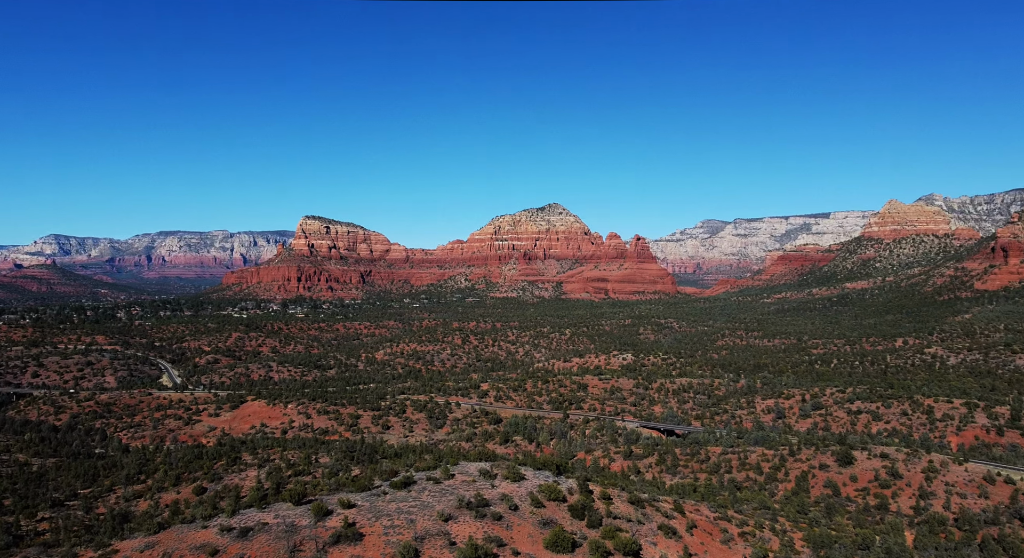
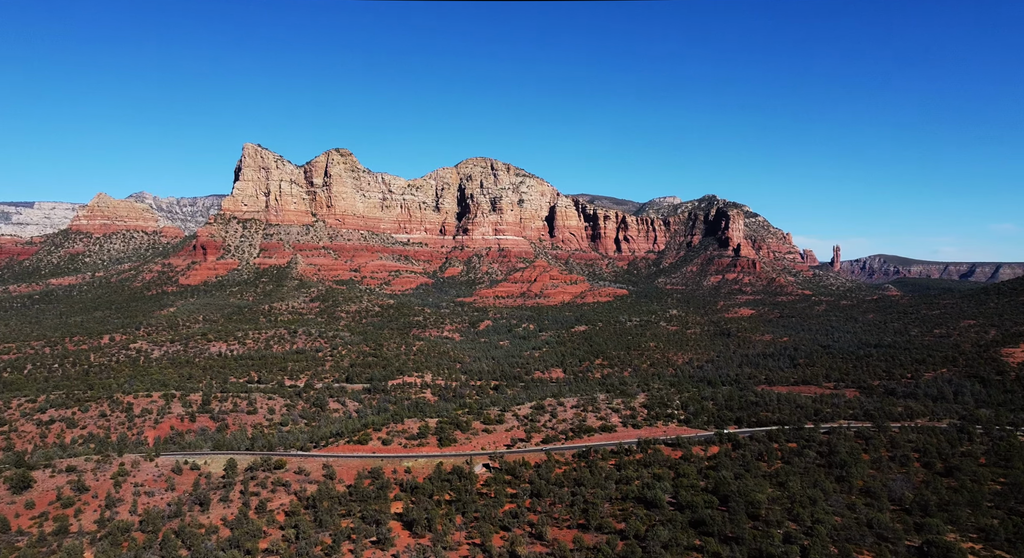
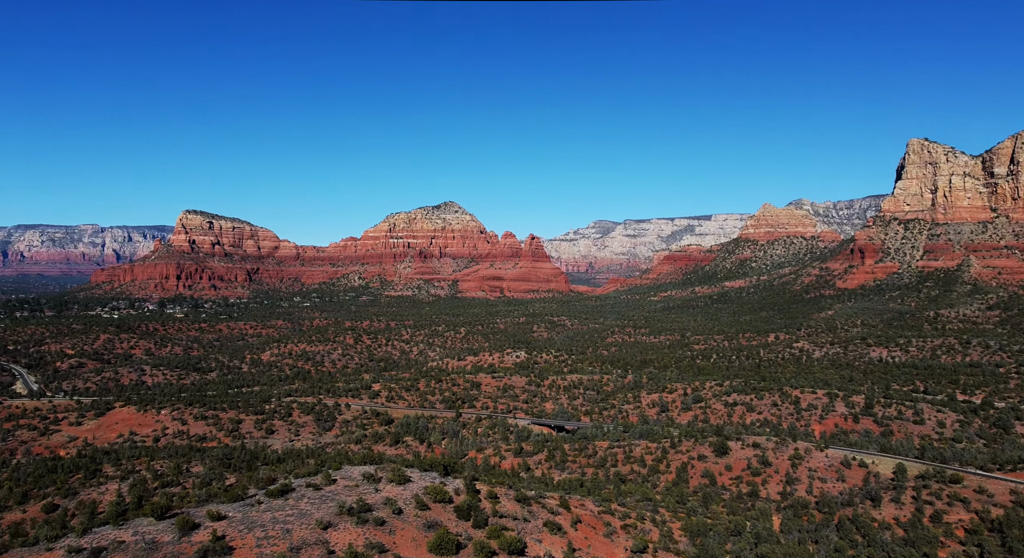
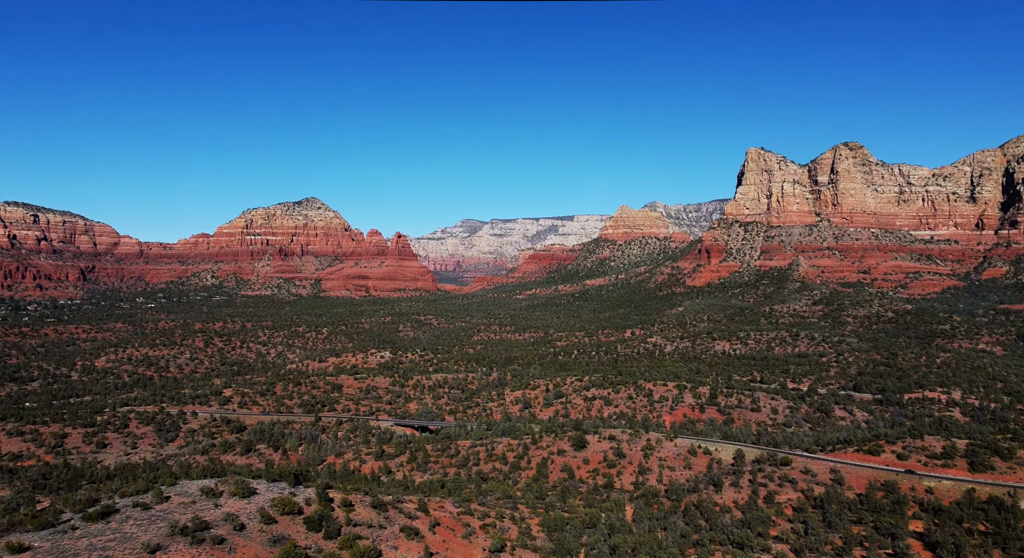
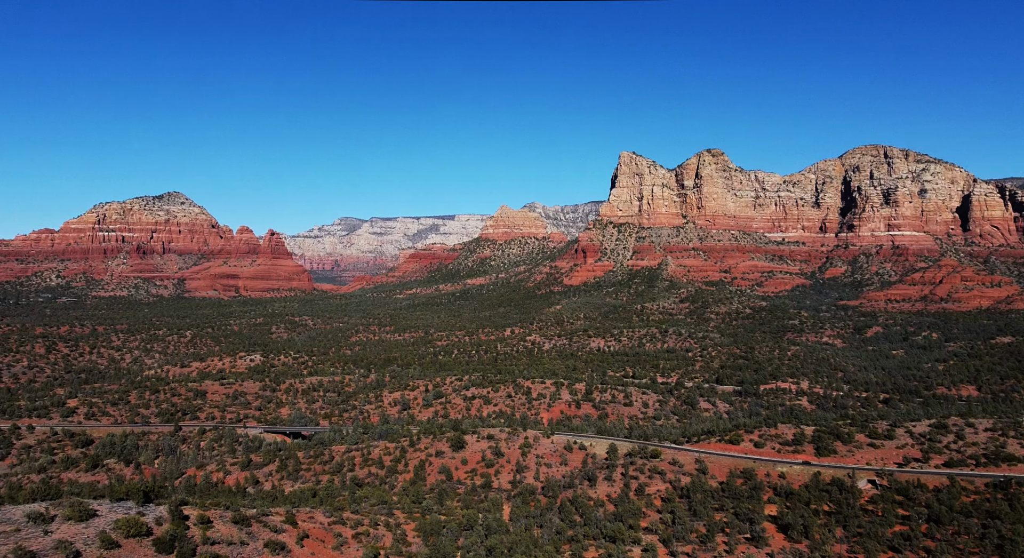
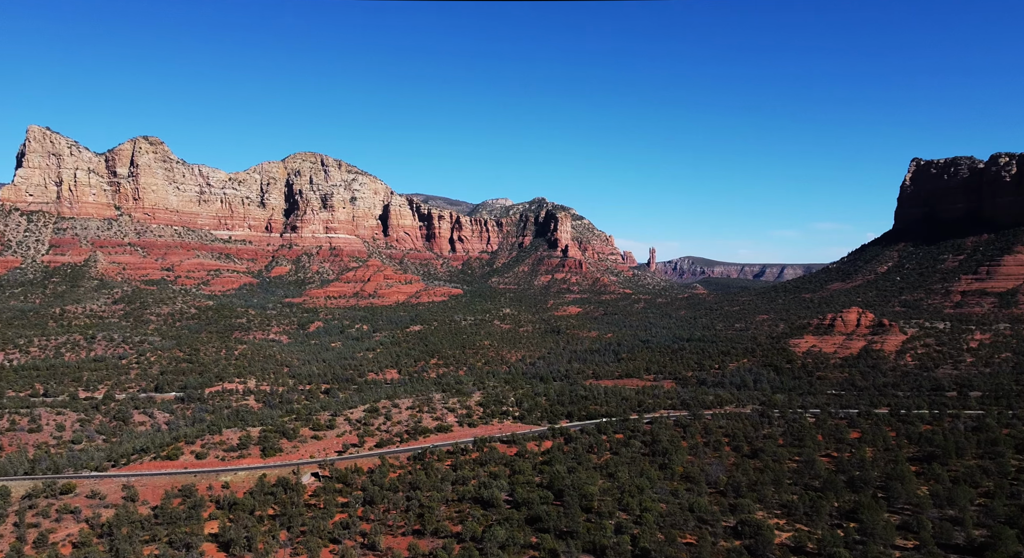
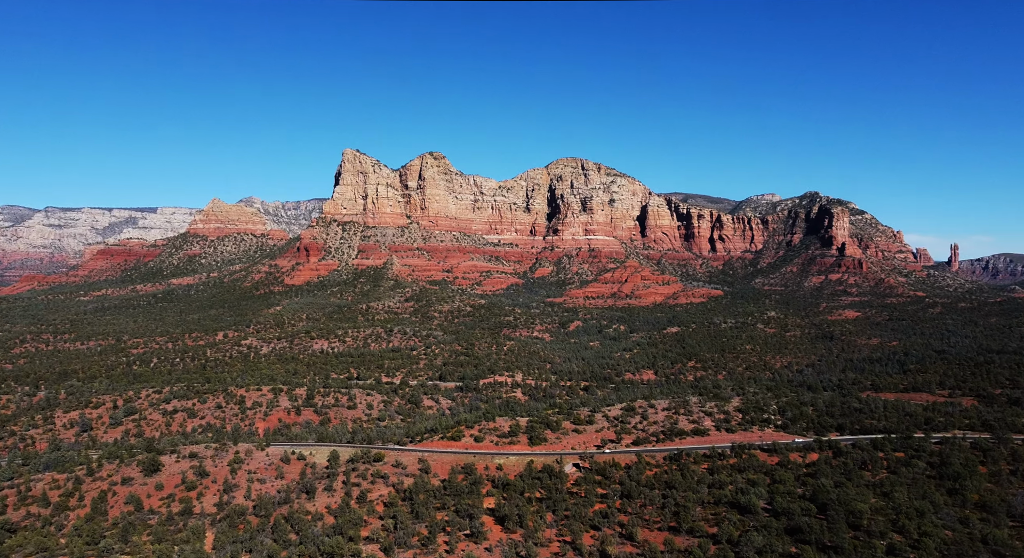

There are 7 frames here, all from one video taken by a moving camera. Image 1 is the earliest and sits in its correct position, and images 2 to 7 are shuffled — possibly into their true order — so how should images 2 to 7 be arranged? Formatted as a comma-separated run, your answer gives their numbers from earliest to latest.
3, 4, 5, 7, 2, 6
